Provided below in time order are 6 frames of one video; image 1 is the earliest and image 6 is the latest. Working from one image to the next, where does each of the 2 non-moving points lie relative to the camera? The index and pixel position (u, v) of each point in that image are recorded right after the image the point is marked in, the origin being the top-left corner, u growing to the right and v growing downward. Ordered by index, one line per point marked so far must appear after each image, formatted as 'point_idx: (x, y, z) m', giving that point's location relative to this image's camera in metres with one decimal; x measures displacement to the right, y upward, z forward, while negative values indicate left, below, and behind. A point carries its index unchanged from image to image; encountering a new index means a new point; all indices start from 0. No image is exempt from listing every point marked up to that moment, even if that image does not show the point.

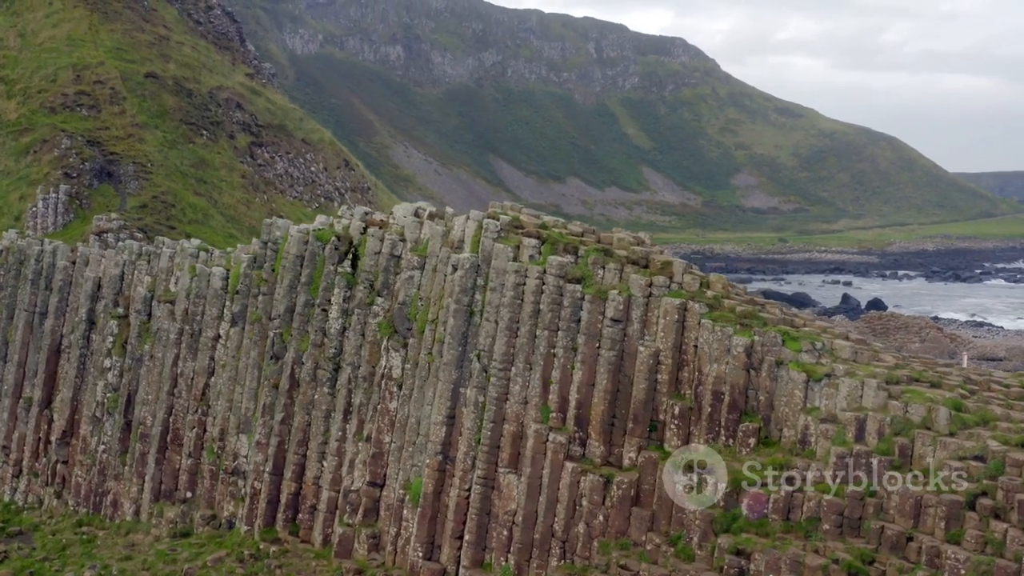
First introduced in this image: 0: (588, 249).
0: (+1.6, +0.8, +18.8) m
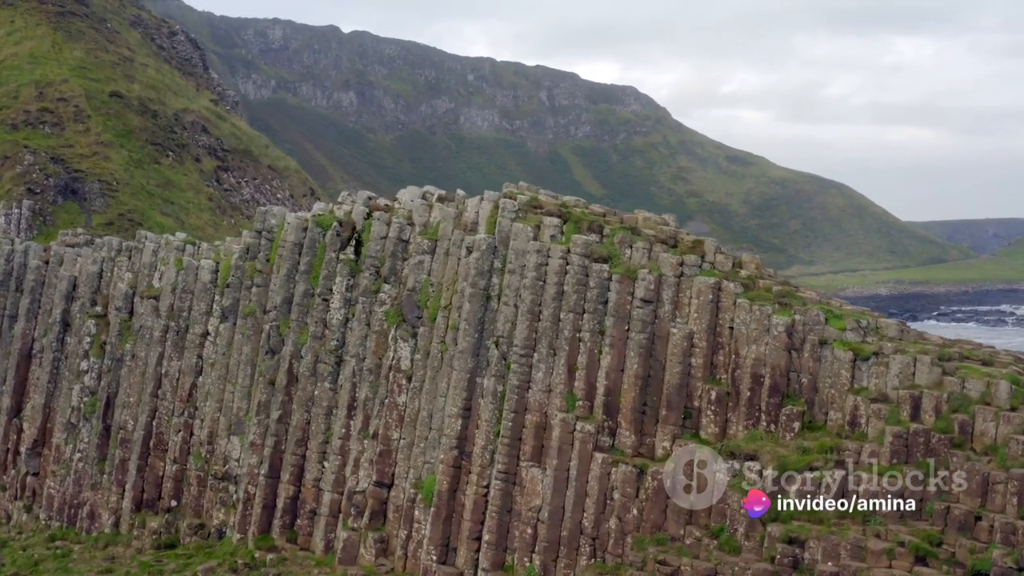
0: (+1.9, +1.2, +17.7) m
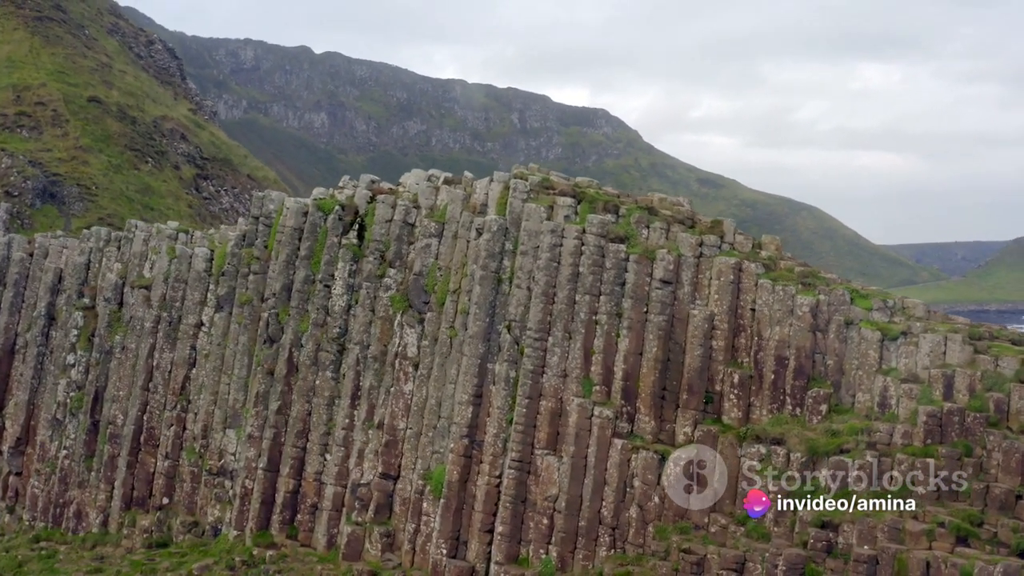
0: (+2.2, +1.5, +17.2) m
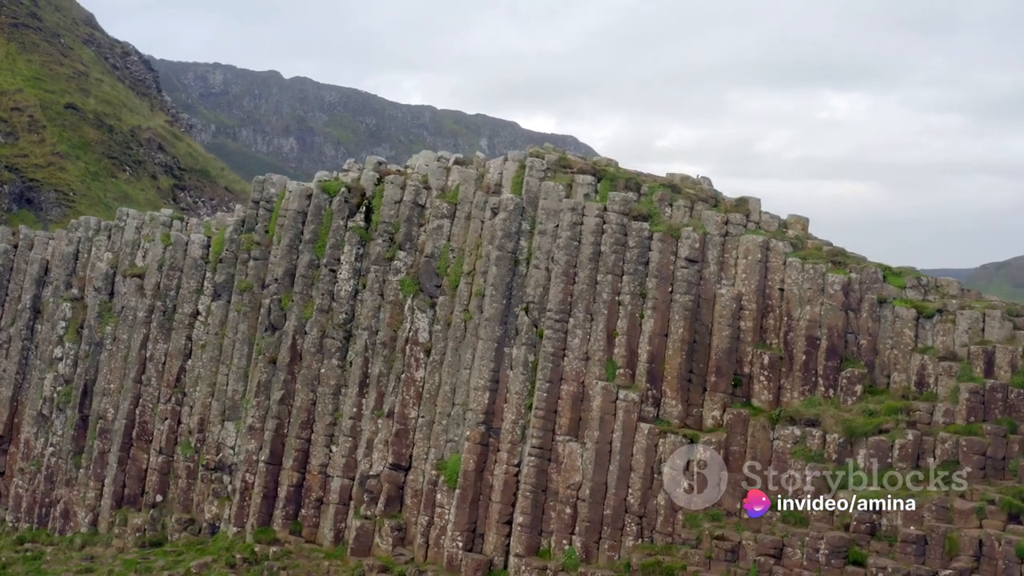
0: (+2.5, +1.8, +16.6) m
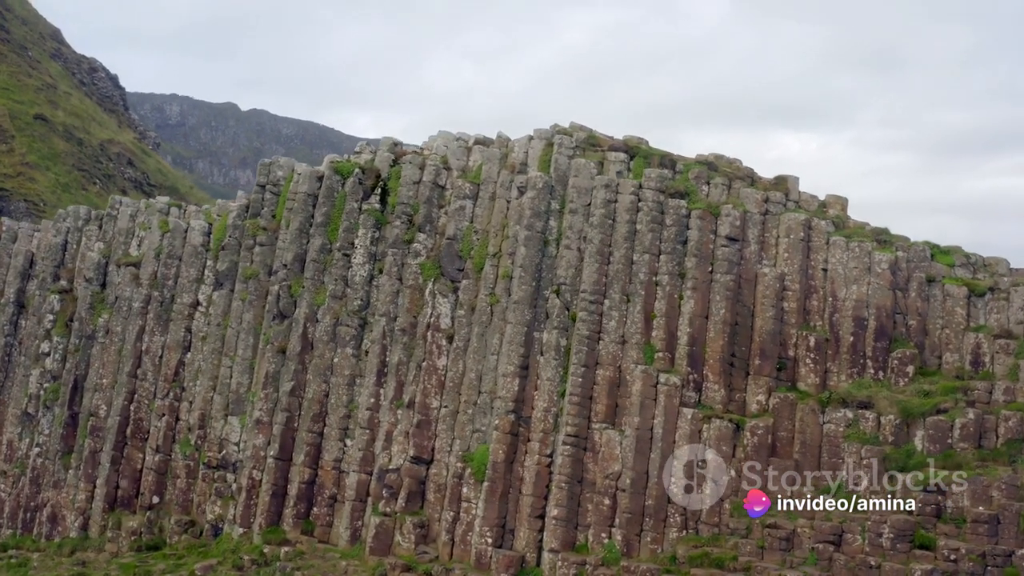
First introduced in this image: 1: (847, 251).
0: (+3.0, +2.1, +15.9) m
1: (+5.3, +0.6, +14.8) m
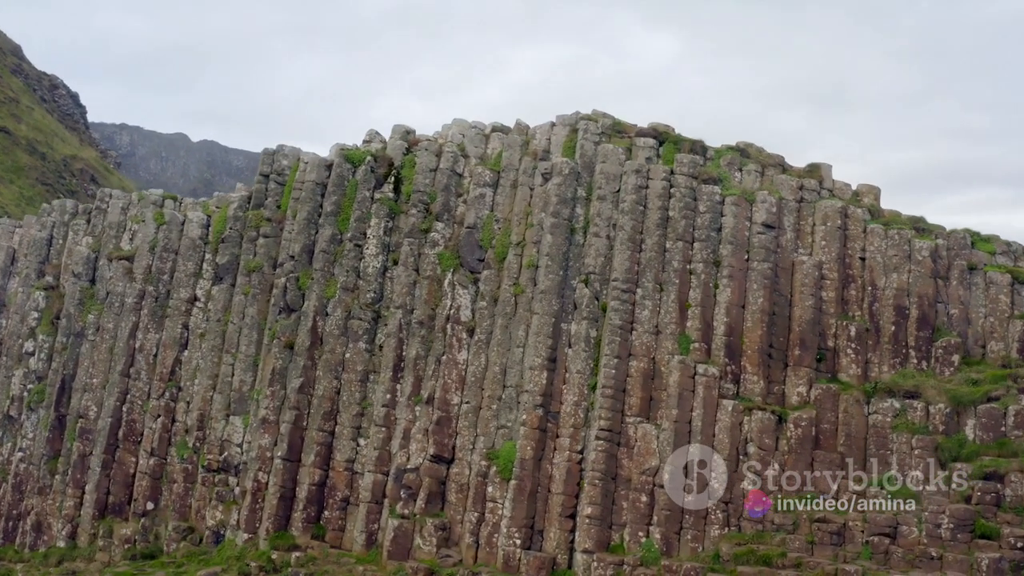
0: (+3.4, +2.3, +15.4) m
1: (+5.8, +0.8, +14.4) m
